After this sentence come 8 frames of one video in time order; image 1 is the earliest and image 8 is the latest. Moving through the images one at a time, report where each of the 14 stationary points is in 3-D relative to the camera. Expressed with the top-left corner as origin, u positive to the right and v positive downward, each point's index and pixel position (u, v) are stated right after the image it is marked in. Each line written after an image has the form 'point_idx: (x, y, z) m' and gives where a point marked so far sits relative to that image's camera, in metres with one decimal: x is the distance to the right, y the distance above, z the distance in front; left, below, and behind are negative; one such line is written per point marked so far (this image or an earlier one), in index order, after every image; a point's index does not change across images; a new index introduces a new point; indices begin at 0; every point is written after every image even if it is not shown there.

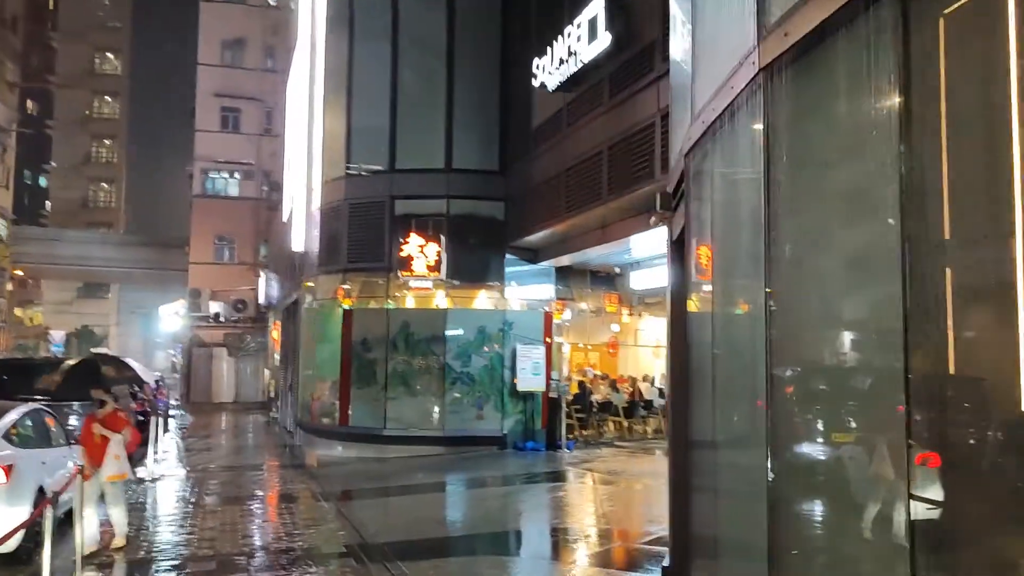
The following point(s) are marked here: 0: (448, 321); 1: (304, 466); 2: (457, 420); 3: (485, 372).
0: (-1.2, -0.6, +16.7) m
1: (-3.8, -3.3, +16.1) m
2: (-1.0, -2.5, +16.6) m
3: (-0.5, -1.6, +16.7) m
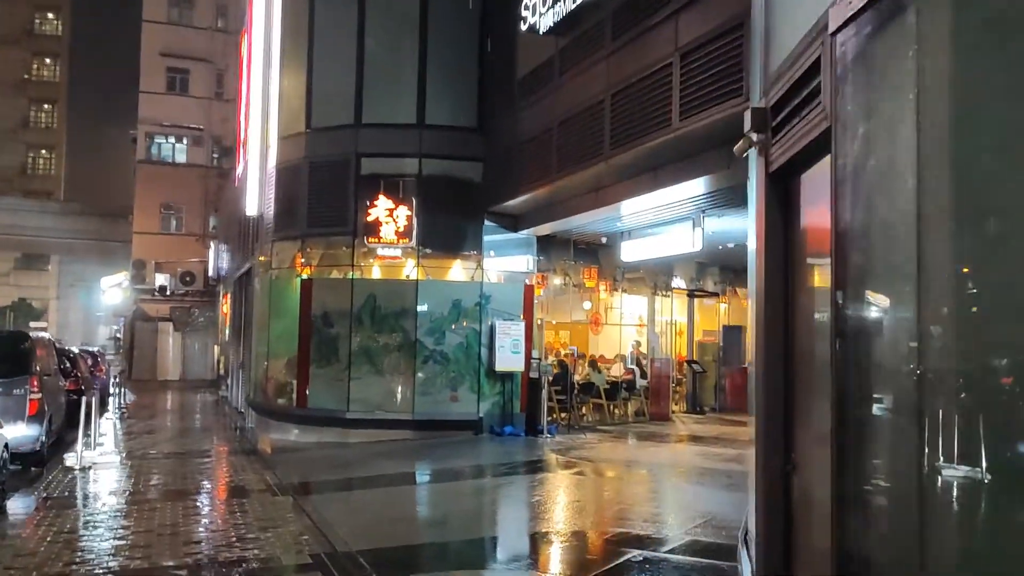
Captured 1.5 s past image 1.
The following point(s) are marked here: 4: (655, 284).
0: (-1.6, -0.1, +15.2) m
1: (-4.2, -2.7, +14.4) m
2: (-1.4, -2.0, +15.1) m
3: (-0.9, -1.1, +15.3) m
4: (+3.0, +0.1, +19.0) m
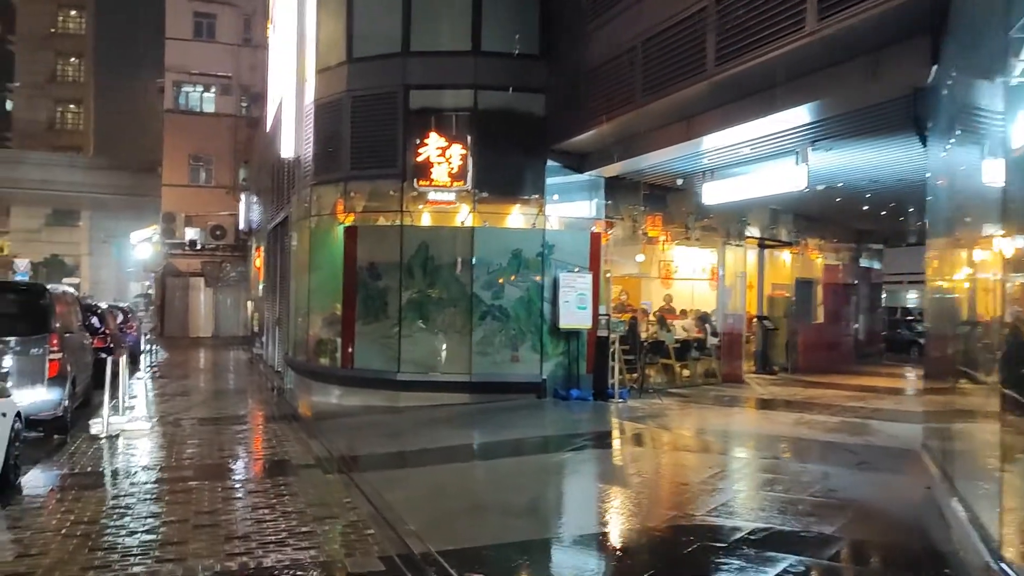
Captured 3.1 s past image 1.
0: (-0.6, +0.7, +13.6) m
1: (-3.2, -1.9, +13.1) m
2: (-0.4, -1.2, +13.6) m
3: (+0.1, -0.3, +13.7) m
4: (+4.1, +1.1, +17.3) m
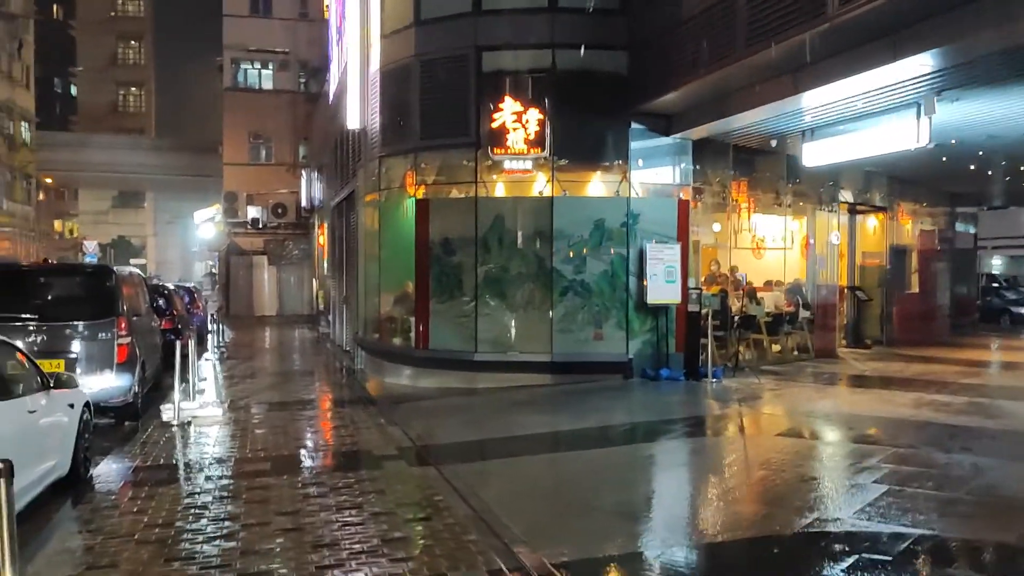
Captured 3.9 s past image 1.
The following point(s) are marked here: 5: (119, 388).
0: (+0.6, +1.1, +12.8) m
1: (-2.0, -1.6, +12.5) m
2: (+0.8, -0.8, +12.8) m
3: (+1.4, +0.1, +12.8) m
4: (+5.5, +1.6, +16.1) m
5: (-4.9, -1.2, +10.8) m
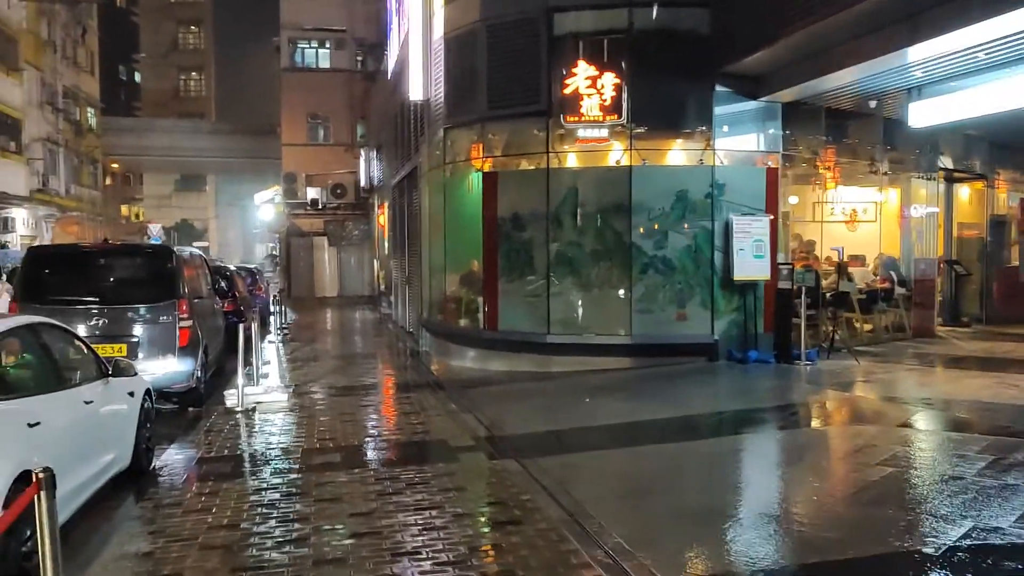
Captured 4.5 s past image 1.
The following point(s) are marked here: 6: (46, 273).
0: (+1.6, +1.4, +11.9) m
1: (-0.9, -1.3, +11.9) m
2: (+1.9, -0.5, +12.0) m
3: (+2.4, +0.4, +12.0) m
4: (+6.8, +2.1, +14.9) m
5: (-3.9, -1.0, +10.3) m
6: (-5.3, +0.2, +10.0) m
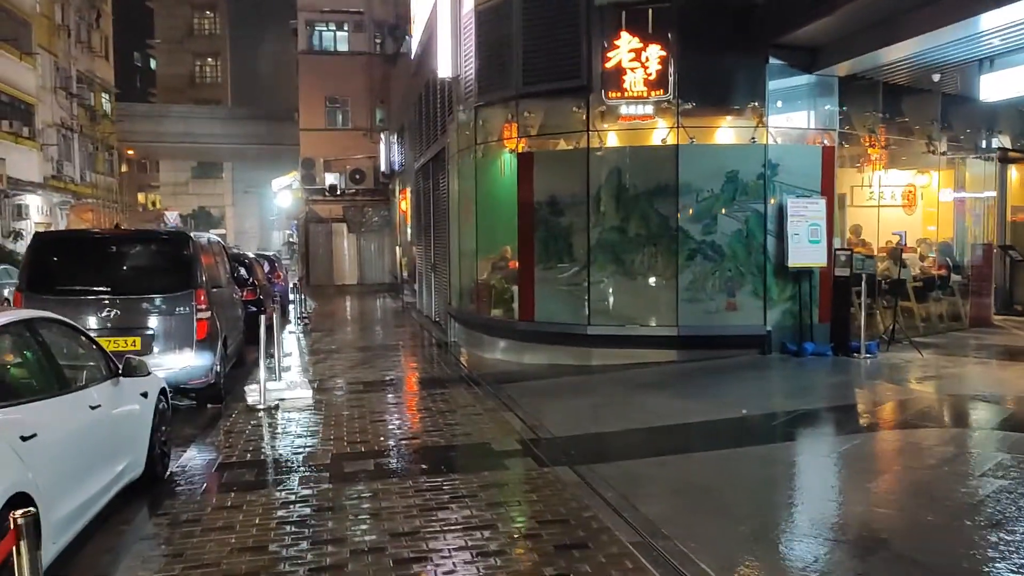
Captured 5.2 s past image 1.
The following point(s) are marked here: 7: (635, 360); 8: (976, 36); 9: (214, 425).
0: (+2.1, +1.6, +11.1) m
1: (-0.4, -1.2, +11.1) m
2: (+2.3, -0.3, +11.2) m
3: (+2.9, +0.6, +11.2) m
4: (+7.3, +2.3, +14.0) m
5: (-3.5, -0.9, +9.7) m
6: (-4.9, +0.3, +9.3) m
7: (+1.6, -0.9, +11.3) m
8: (+5.2, +2.8, +9.9) m
9: (-3.1, -1.4, +9.2) m
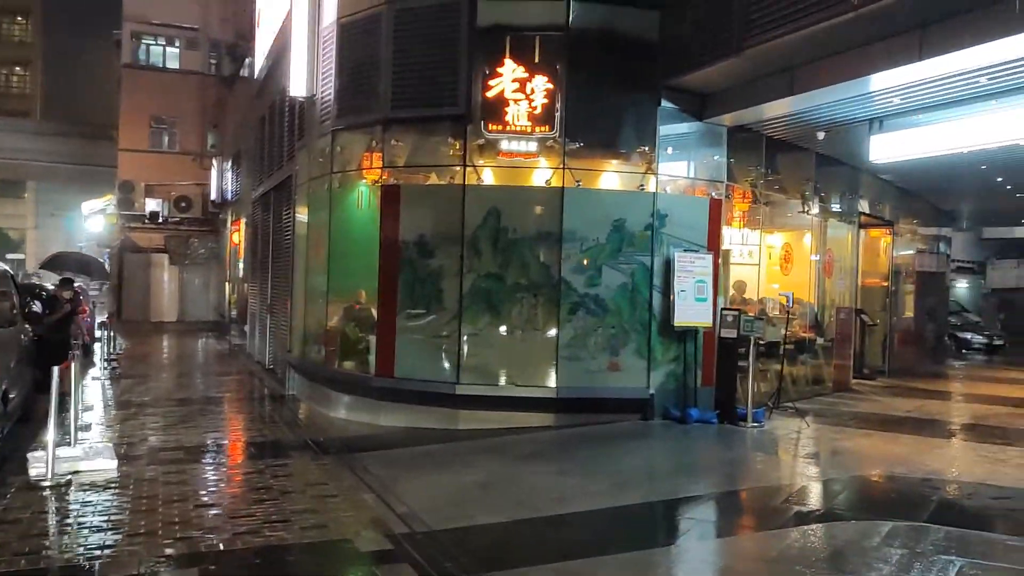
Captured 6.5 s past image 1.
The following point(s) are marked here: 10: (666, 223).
0: (+0.6, +0.9, +10.1) m
1: (-2.0, -1.7, +9.5) m
2: (+0.7, -1.0, +10.1) m
3: (+1.3, -0.1, +10.3) m
4: (+5.1, +1.3, +14.0) m
5: (-4.7, -1.2, +7.5) m
6: (-6.0, 0.0, +7.0) m
7: (-0.1, -1.6, +10.0) m
8: (+3.9, +2.1, +9.5) m
9: (-4.3, -1.8, +7.0) m
10: (+1.8, +0.8, +10.5) m
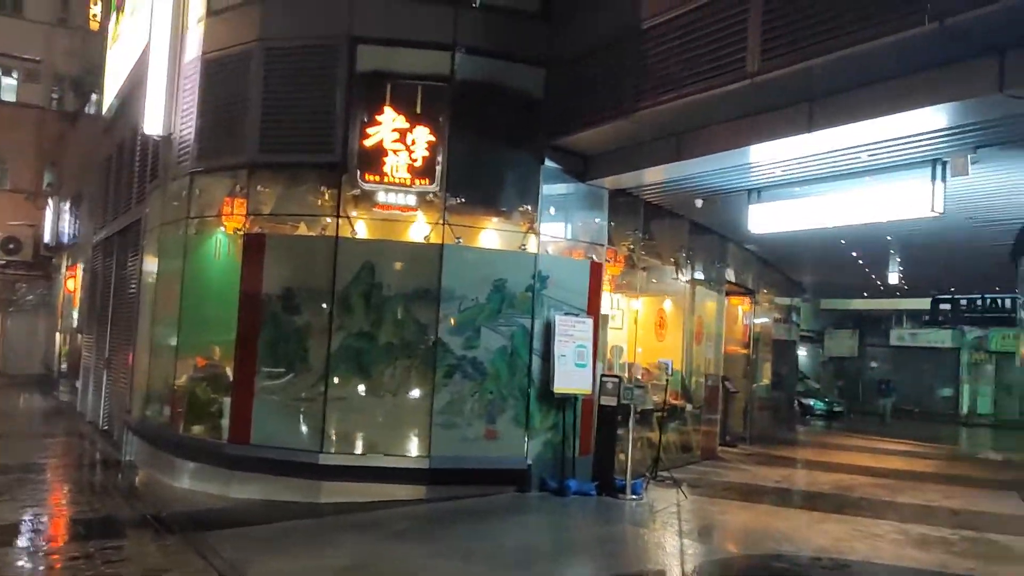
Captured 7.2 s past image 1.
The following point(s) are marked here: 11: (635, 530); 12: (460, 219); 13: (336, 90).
0: (-0.8, +0.2, +9.6) m
1: (-3.3, -2.3, +8.4) m
2: (-0.7, -1.6, +9.5) m
3: (-0.1, -0.8, +9.8) m
4: (+3.1, +0.2, +14.2) m
5: (-5.6, -1.6, +6.0) m
6: (-6.8, -0.2, +5.4) m
7: (-1.5, -2.2, +9.3) m
8: (+2.6, +1.3, +9.6) m
9: (-5.1, -2.1, +5.6) m
10: (+0.4, 0.0, +10.1) m
11: (+1.2, -2.4, +8.7) m
12: (-0.6, +0.8, +9.7) m
13: (-1.9, +2.2, +9.6) m
